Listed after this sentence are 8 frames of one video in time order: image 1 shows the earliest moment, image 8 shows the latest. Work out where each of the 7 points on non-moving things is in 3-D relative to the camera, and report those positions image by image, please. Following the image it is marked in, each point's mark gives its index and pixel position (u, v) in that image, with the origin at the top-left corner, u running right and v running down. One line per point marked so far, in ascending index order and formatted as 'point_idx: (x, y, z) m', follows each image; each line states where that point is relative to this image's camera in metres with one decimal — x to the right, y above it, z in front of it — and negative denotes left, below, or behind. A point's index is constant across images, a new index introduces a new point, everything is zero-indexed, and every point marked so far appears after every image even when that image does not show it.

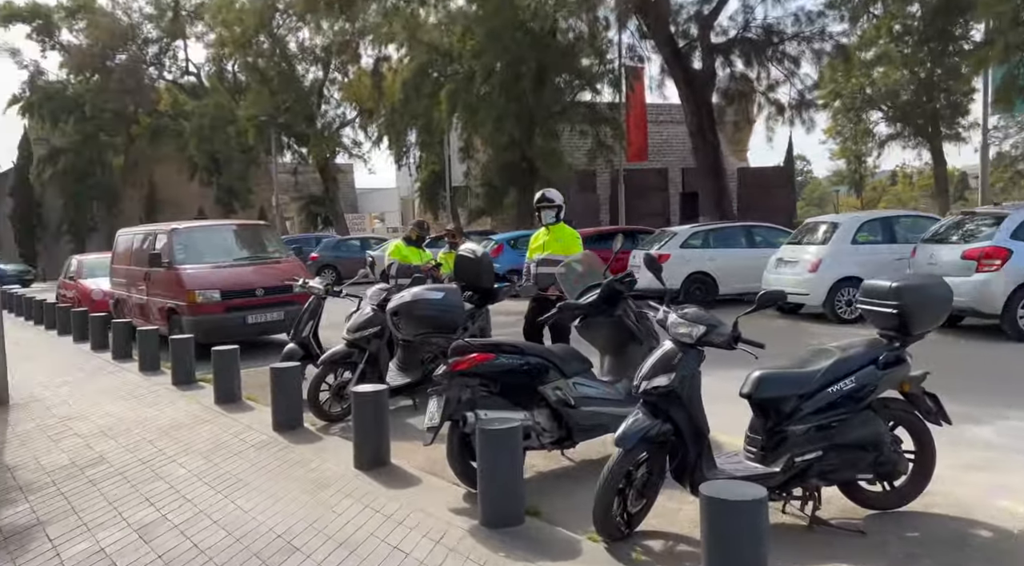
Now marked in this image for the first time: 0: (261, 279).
0: (-3.7, +0.1, +9.9) m
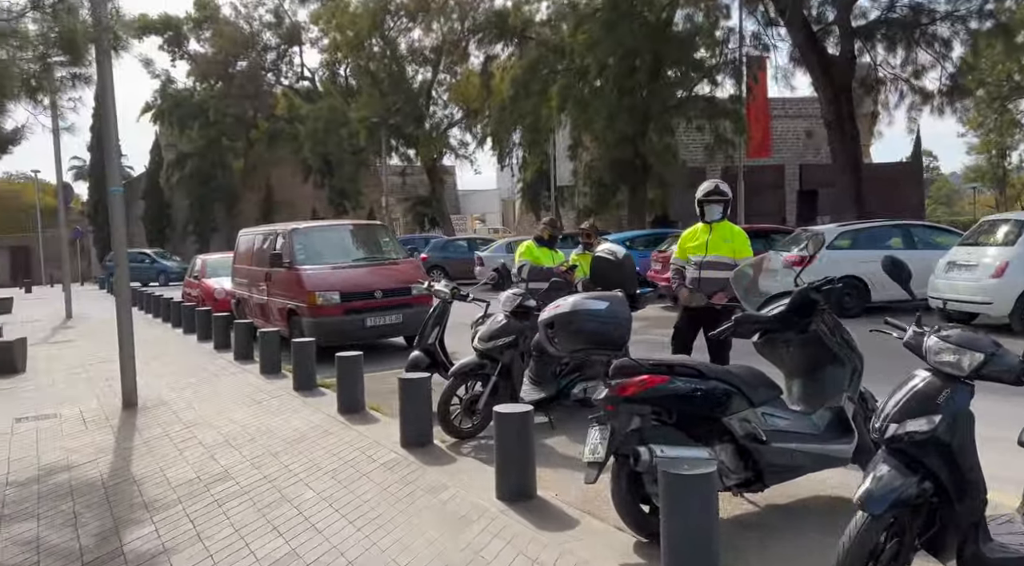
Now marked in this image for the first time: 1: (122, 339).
0: (-1.9, 0.0, +9.5) m
1: (-4.2, -0.6, +7.1) m
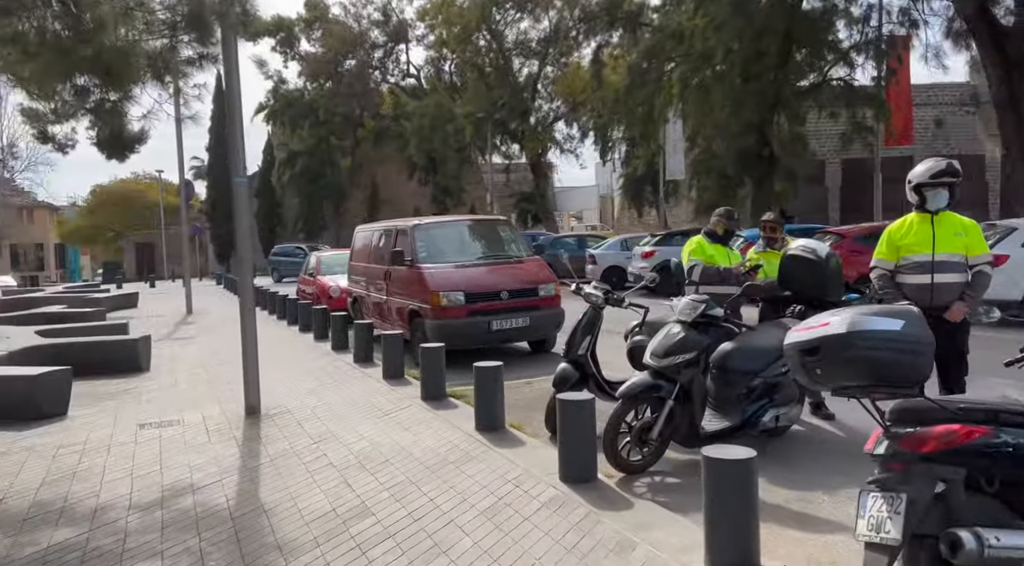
0: (-0.1, 0.0, +8.7) m
1: (-2.7, -0.5, +6.6) m
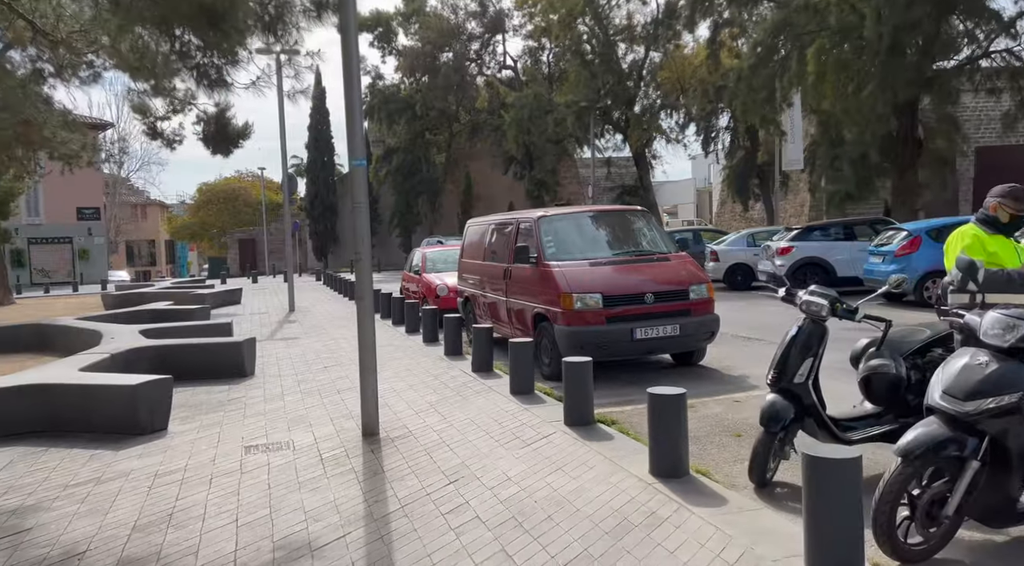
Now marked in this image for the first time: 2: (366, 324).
0: (+1.5, 0.0, +7.4) m
1: (-1.3, -0.5, +5.6) m
2: (-1.2, -0.4, +5.6) m
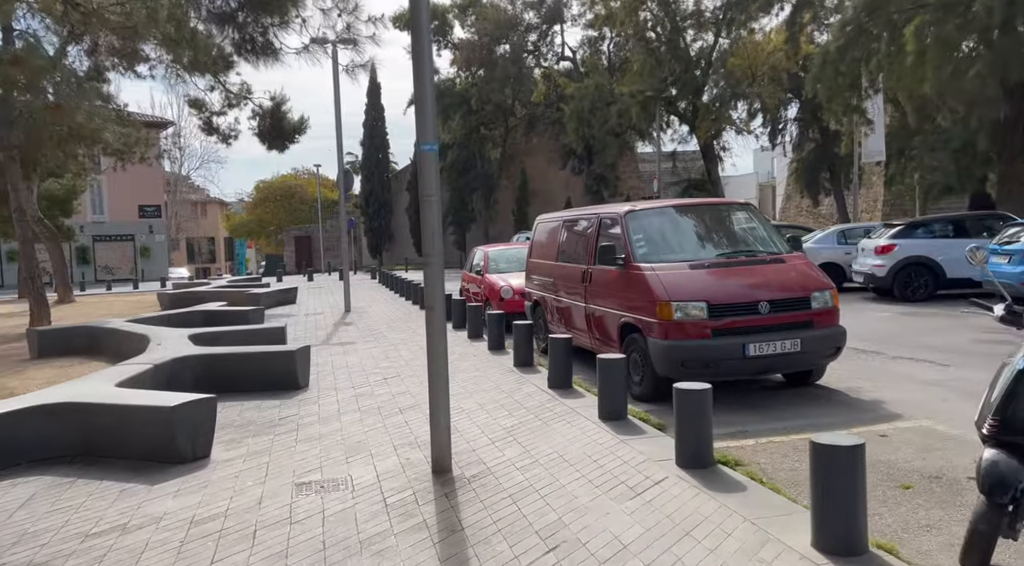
0: (+2.4, 0.0, +6.3) m
1: (-0.6, -0.6, +4.7) m
2: (-0.5, -0.4, +4.7) m
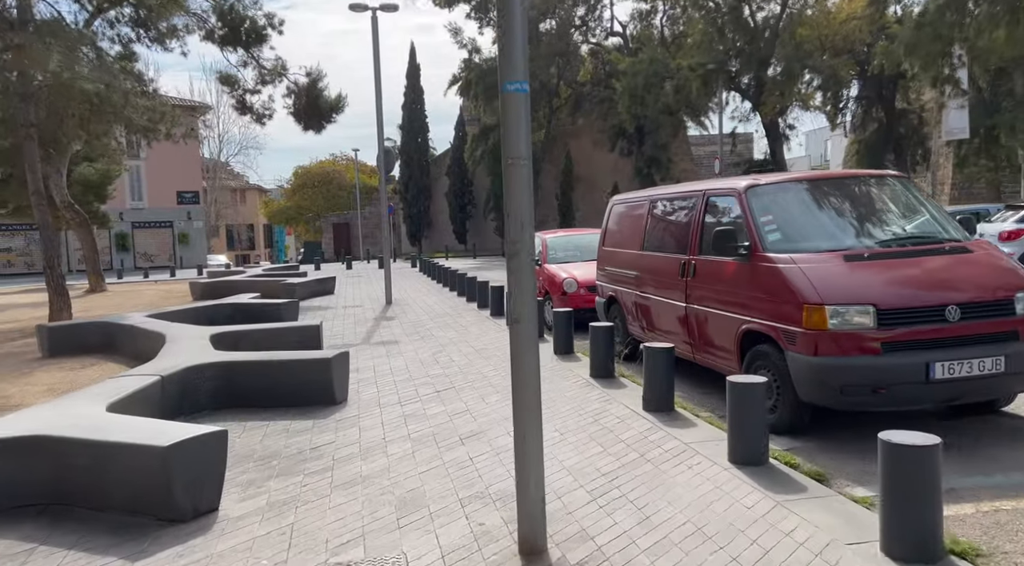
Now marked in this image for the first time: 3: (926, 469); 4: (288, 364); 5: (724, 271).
0: (+3.1, 0.0, +4.7) m
1: (+0.1, -0.6, +3.3) m
2: (+0.1, -0.4, +3.3) m
3: (+1.9, -0.9, +3.0) m
4: (-2.1, -0.8, +6.4) m
5: (+1.8, +0.1, +5.7) m
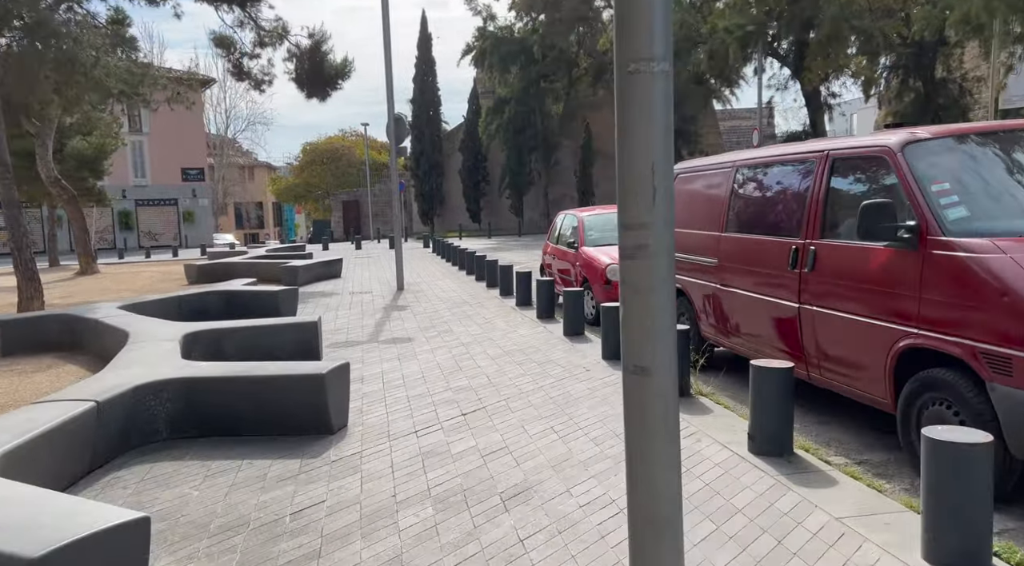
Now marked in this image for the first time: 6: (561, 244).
0: (+3.4, 0.0, +3.0) m
1: (+0.4, -0.6, +1.7) m
2: (+0.4, -0.5, +1.7) m
3: (+2.2, -0.9, +1.5) m
4: (-1.8, -0.7, +4.9) m
5: (+2.2, +0.1, +4.1) m
6: (+0.8, +0.6, +10.2) m
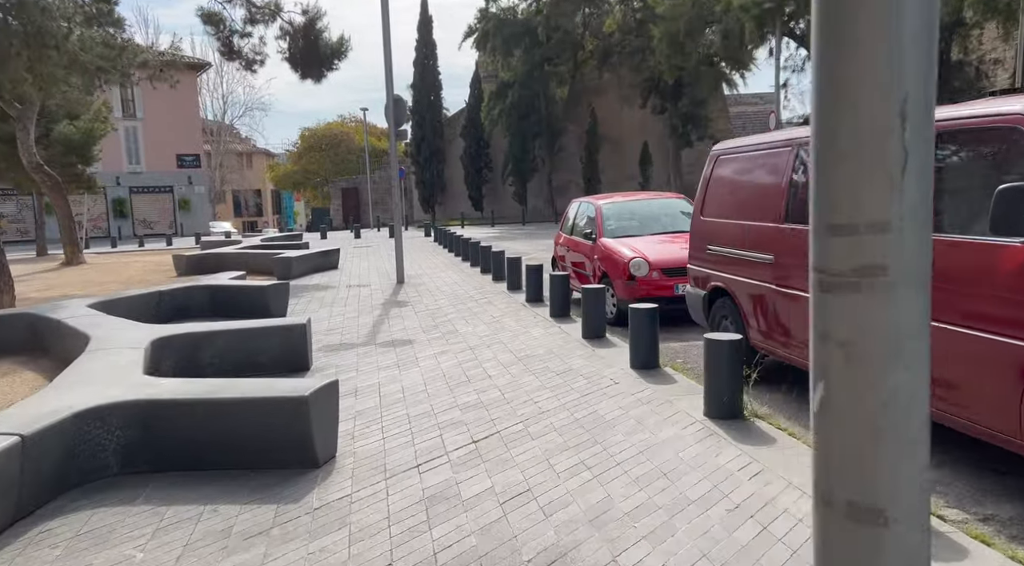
0: (+3.5, -0.1, +2.2) m
1: (+0.5, -0.7, +0.9) m
2: (+0.5, -0.5, +0.9) m
3: (+2.3, -1.0, +0.6) m
4: (-1.6, -0.7, +4.0) m
5: (+2.3, +0.1, +3.2) m
6: (+0.9, +0.7, +9.4) m
